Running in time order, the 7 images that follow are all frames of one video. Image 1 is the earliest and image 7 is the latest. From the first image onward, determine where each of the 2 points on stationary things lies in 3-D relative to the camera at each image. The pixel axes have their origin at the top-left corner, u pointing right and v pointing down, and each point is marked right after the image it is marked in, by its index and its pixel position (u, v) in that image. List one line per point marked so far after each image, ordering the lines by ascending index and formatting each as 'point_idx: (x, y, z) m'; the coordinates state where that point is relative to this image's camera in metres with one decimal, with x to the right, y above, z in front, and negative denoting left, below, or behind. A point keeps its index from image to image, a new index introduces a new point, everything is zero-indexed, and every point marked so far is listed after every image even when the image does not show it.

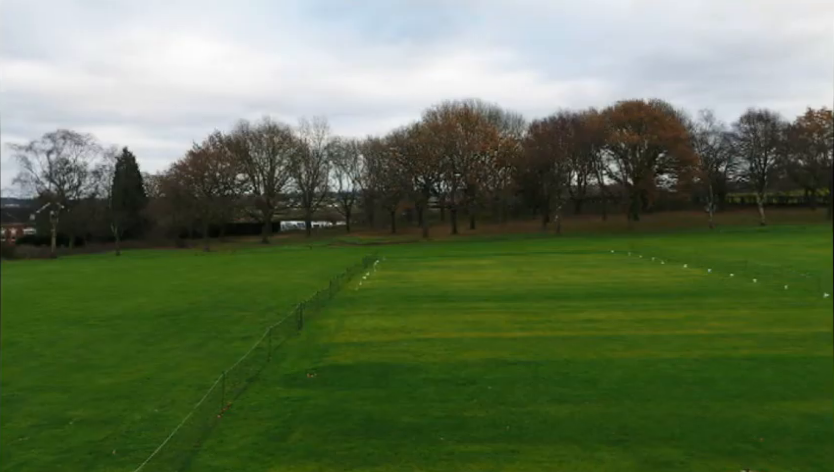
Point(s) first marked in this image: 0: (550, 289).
0: (+2.9, -1.2, +16.2) m
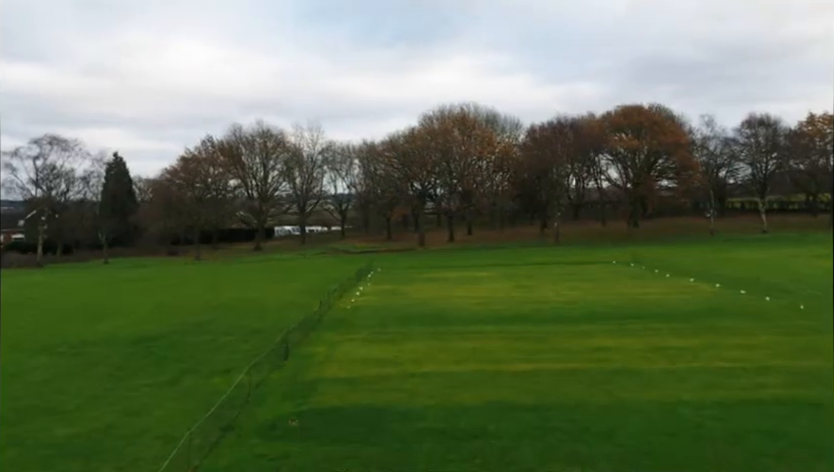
0: (+2.8, -1.5, +15.4) m
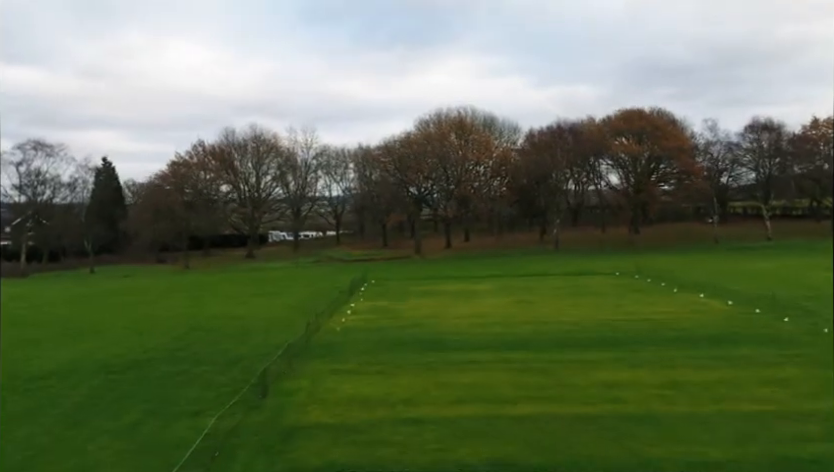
0: (+2.7, -1.9, +14.3) m
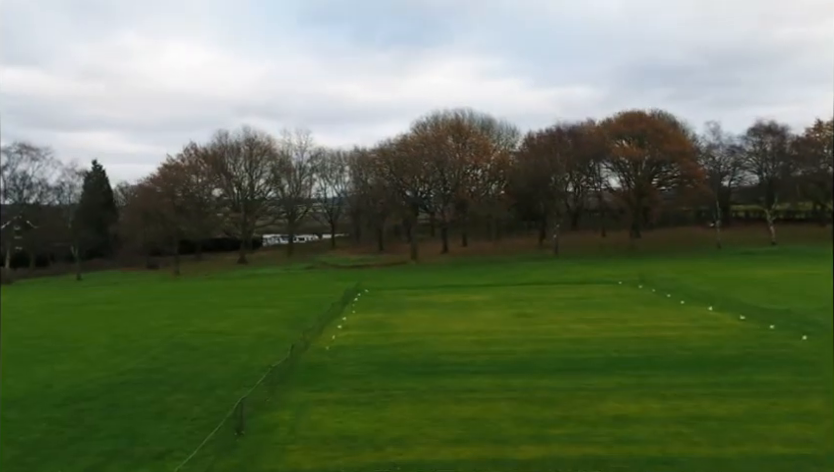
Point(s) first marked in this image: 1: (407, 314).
0: (+2.6, -2.1, +13.4) m
1: (-0.3, -2.1, +19.3) m
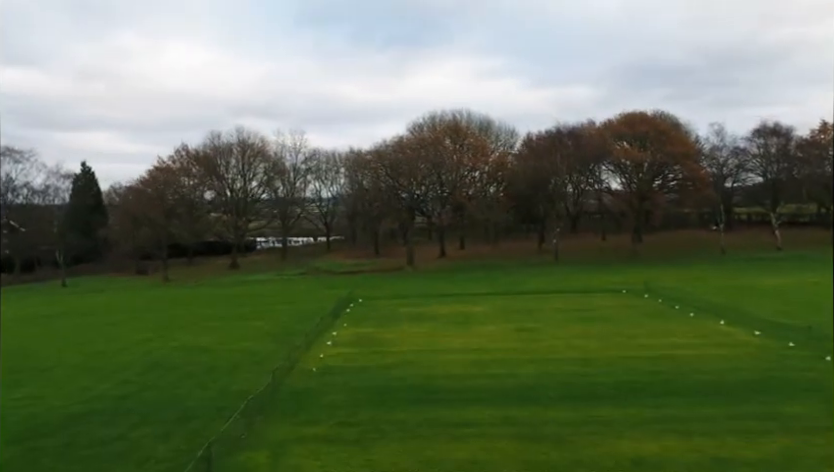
0: (+2.5, -2.4, +12.3) m
1: (-0.4, -2.3, +18.3) m
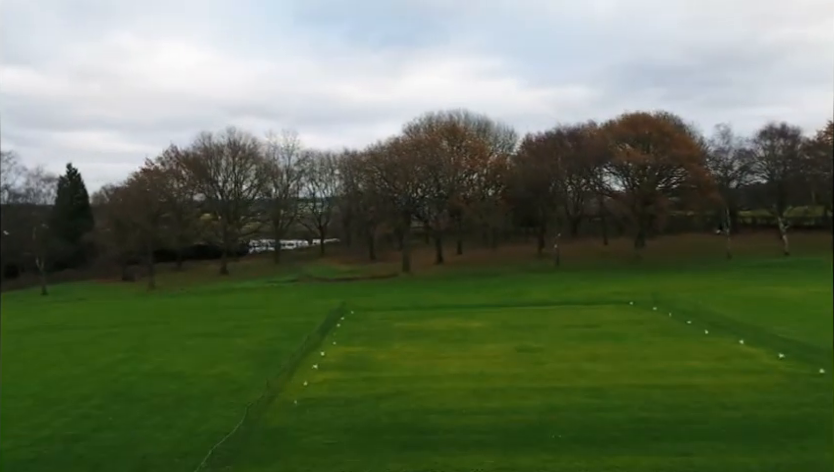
0: (+2.4, -2.6, +11.0) m
1: (-0.5, -2.6, +17.0) m
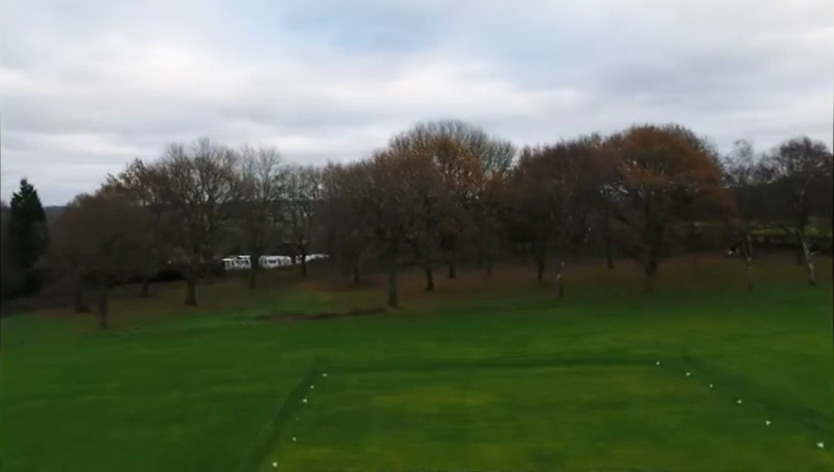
0: (+2.2, -3.9, +7.2) m
1: (-0.8, -3.8, +13.1) m
